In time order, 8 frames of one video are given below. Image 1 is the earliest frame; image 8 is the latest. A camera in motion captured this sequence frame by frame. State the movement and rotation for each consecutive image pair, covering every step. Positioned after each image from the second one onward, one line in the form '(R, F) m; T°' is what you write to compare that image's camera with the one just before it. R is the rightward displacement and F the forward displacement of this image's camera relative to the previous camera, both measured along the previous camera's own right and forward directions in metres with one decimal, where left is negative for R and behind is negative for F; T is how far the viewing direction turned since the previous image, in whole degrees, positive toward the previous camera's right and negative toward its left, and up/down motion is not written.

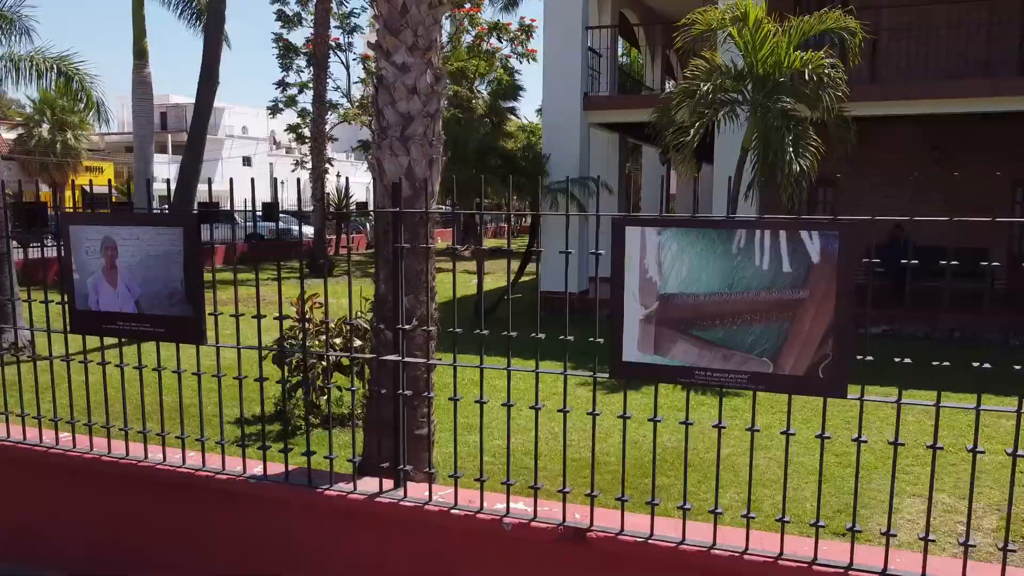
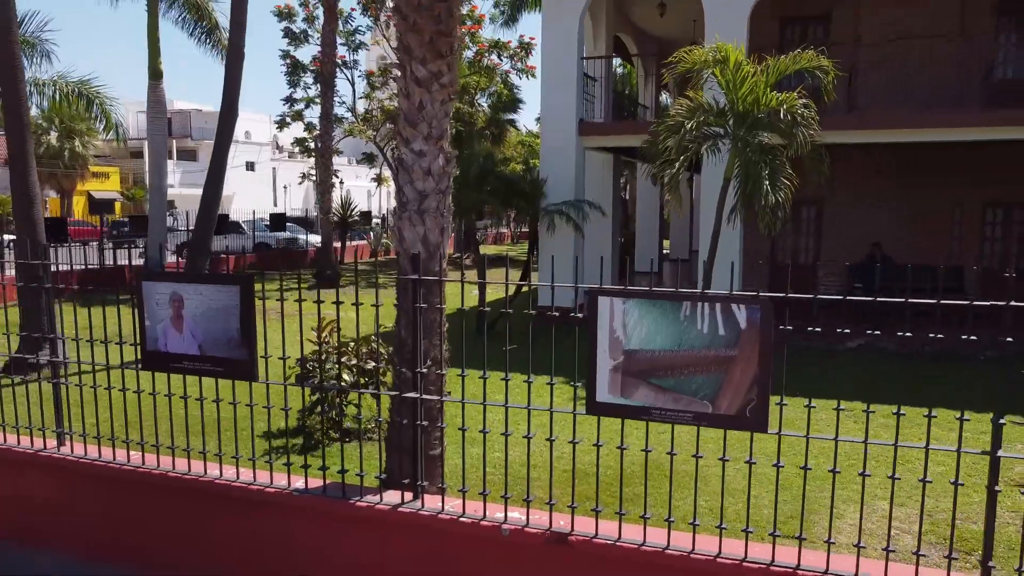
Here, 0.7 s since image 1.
(0.0, -0.7) m; 0°
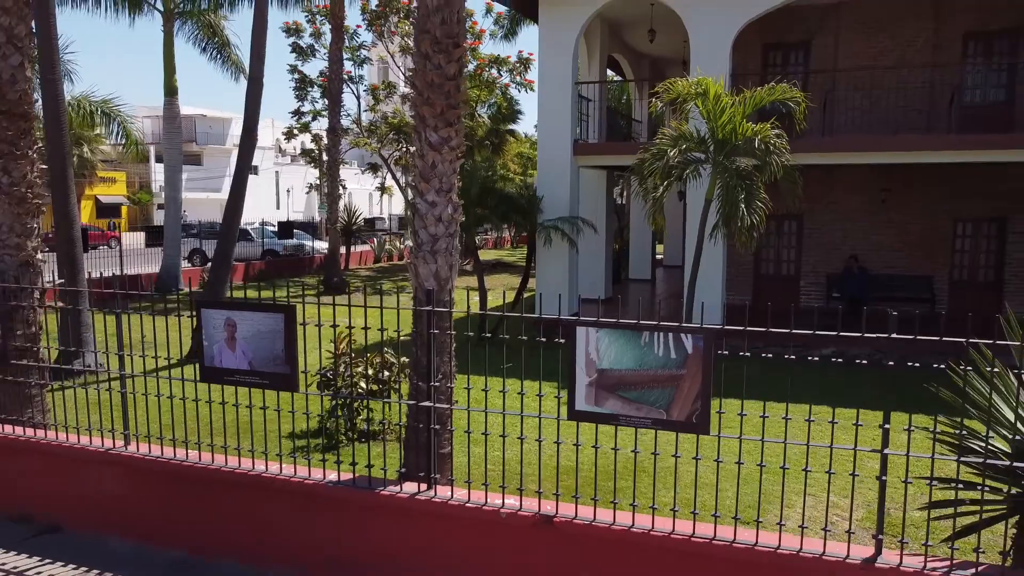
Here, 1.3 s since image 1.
(0.0, -0.8) m; 0°
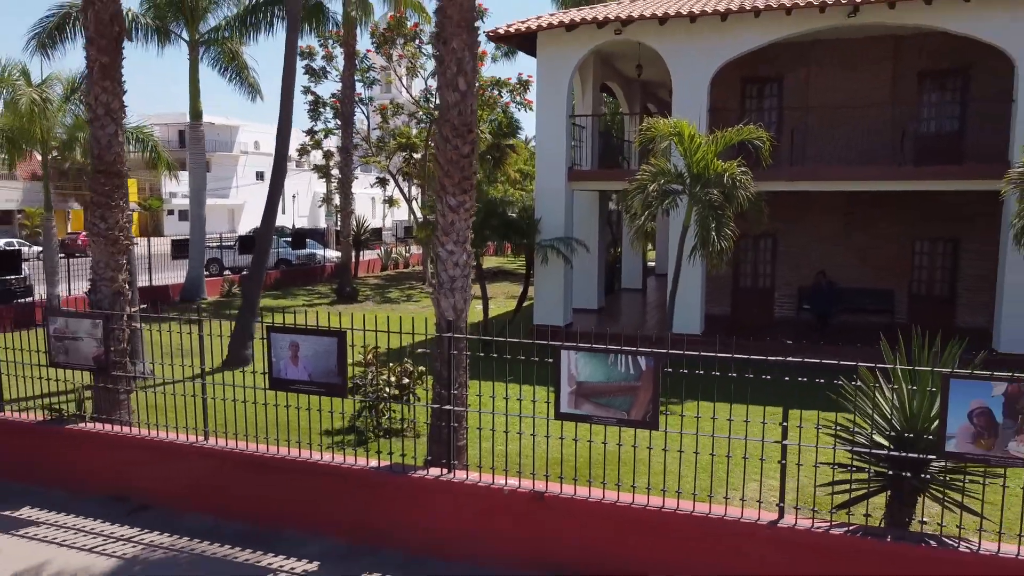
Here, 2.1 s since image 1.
(0.0, -1.3) m; 0°
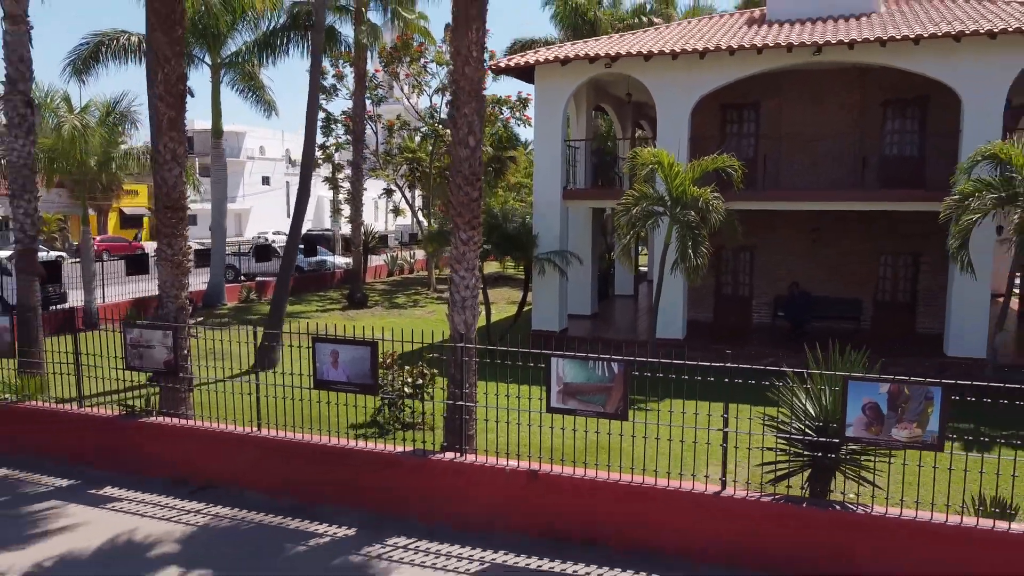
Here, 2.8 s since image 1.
(0.0, -1.4) m; 0°
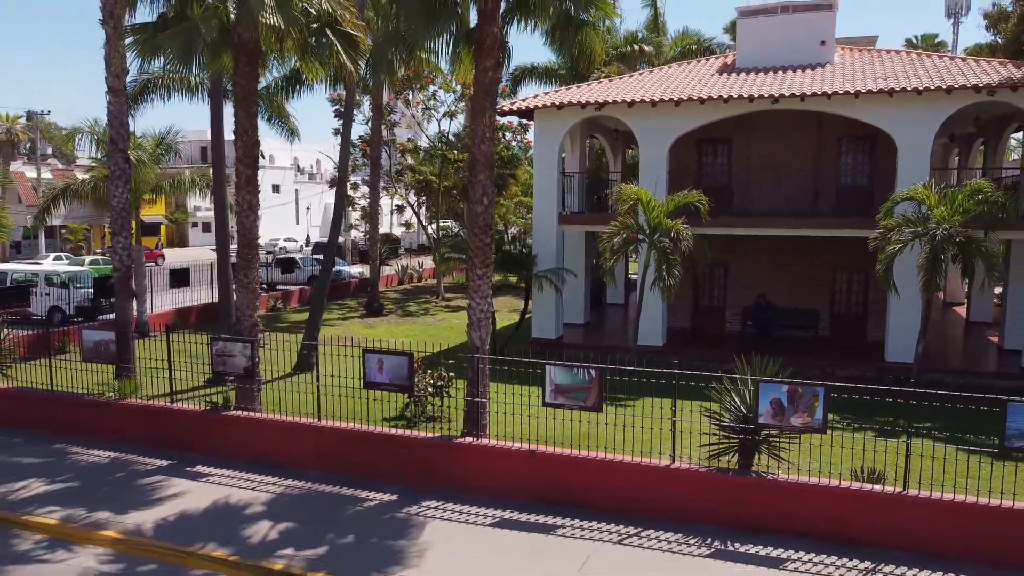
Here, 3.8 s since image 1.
(-0.1, -2.3) m; 0°
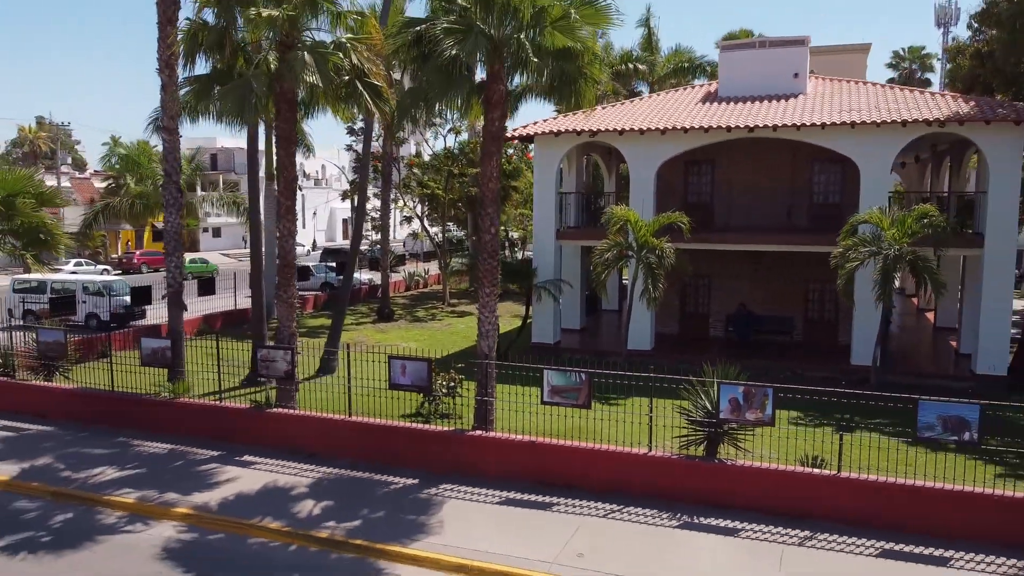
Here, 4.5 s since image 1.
(-0.1, -1.7) m; 0°
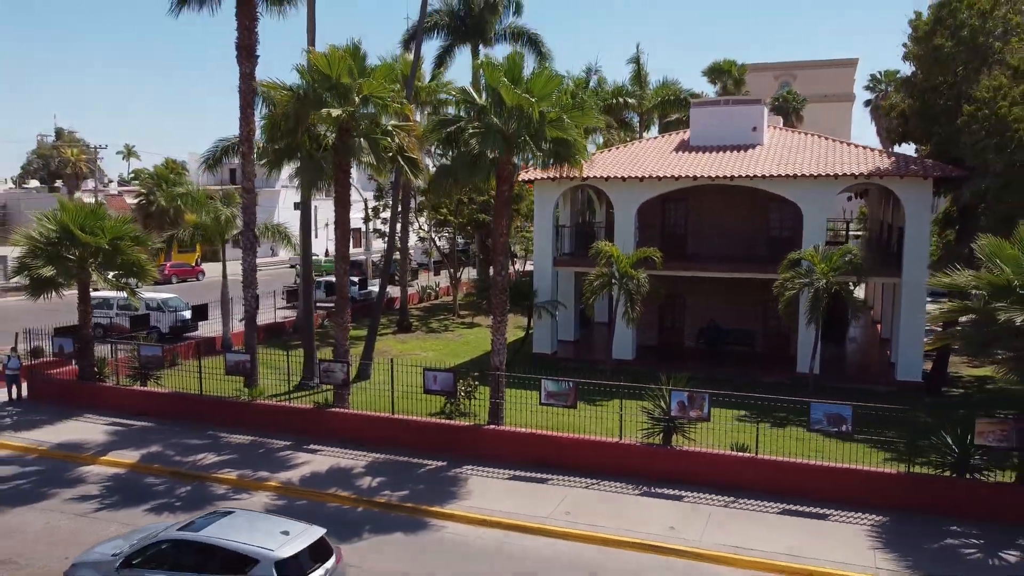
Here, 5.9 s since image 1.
(-0.1, -3.6) m; 0°
